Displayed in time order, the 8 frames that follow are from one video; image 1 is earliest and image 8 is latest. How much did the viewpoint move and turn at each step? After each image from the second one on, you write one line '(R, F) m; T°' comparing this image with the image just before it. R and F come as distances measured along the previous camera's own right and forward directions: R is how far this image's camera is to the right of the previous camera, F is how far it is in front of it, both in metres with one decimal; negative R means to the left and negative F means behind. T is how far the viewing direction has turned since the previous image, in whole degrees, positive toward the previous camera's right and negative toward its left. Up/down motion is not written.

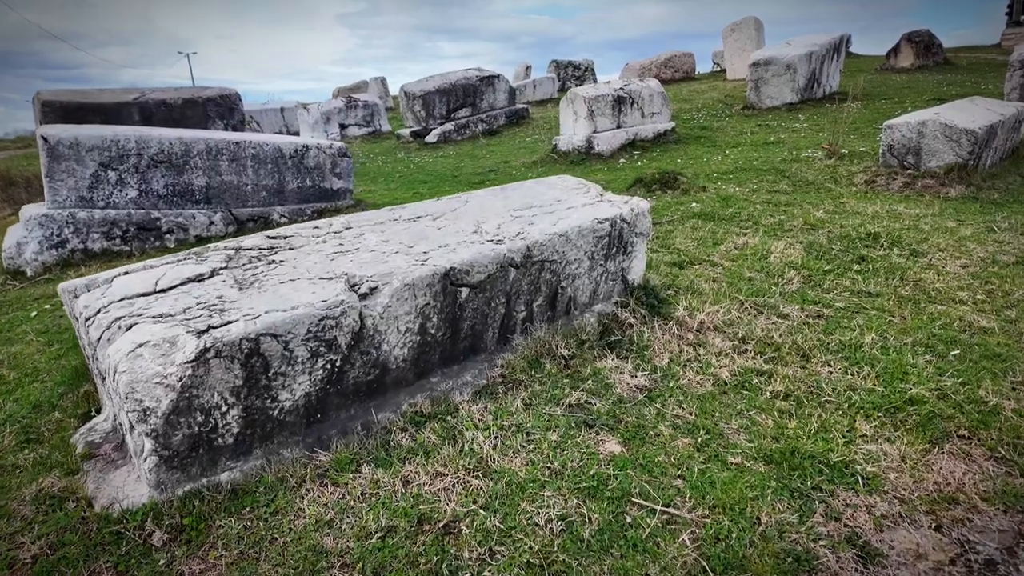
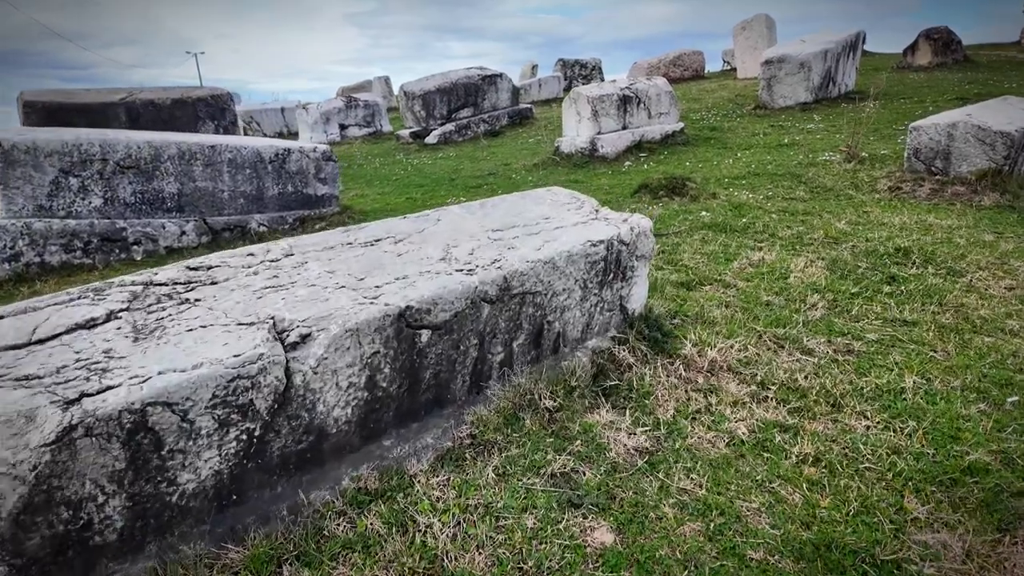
(+0.1, +0.4) m; -1°
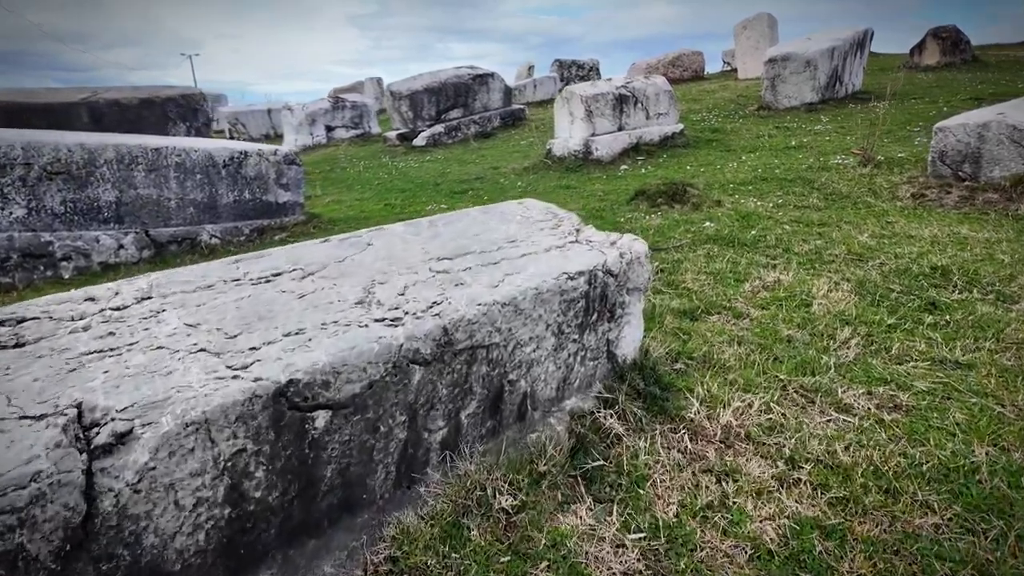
(+0.2, +0.6) m; 0°
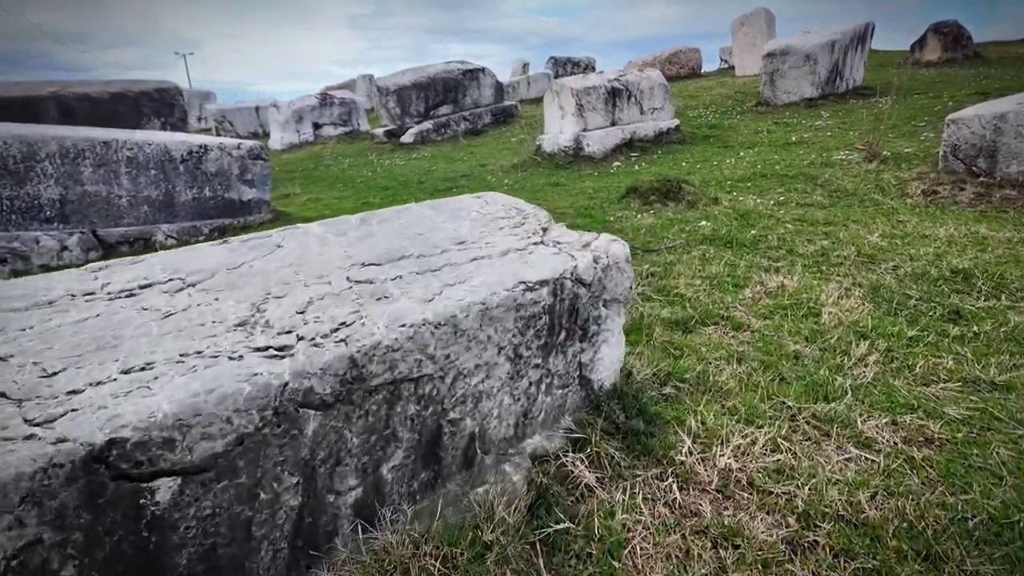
(+0.1, +0.4) m; 0°
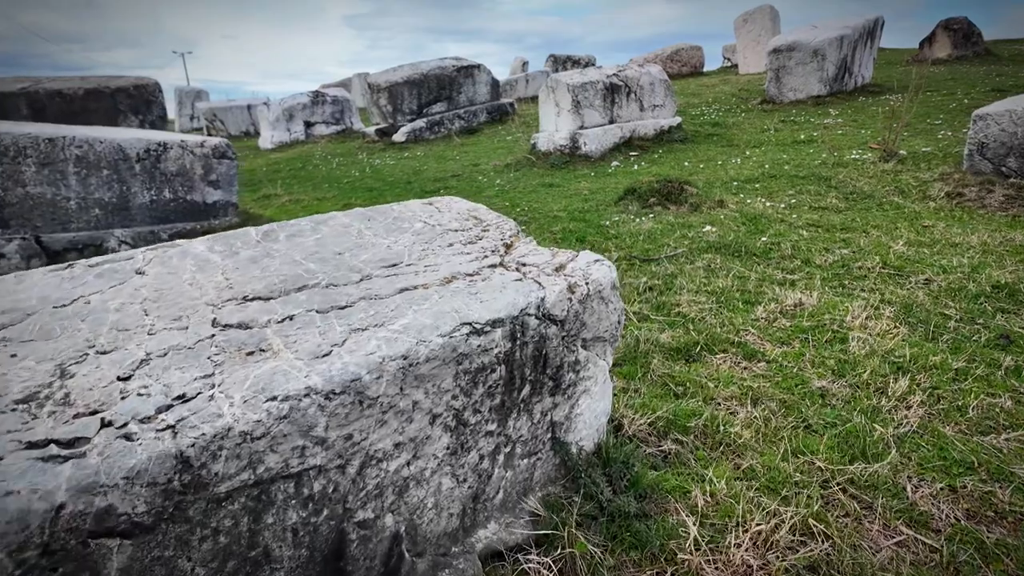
(+0.1, +0.4) m; 0°
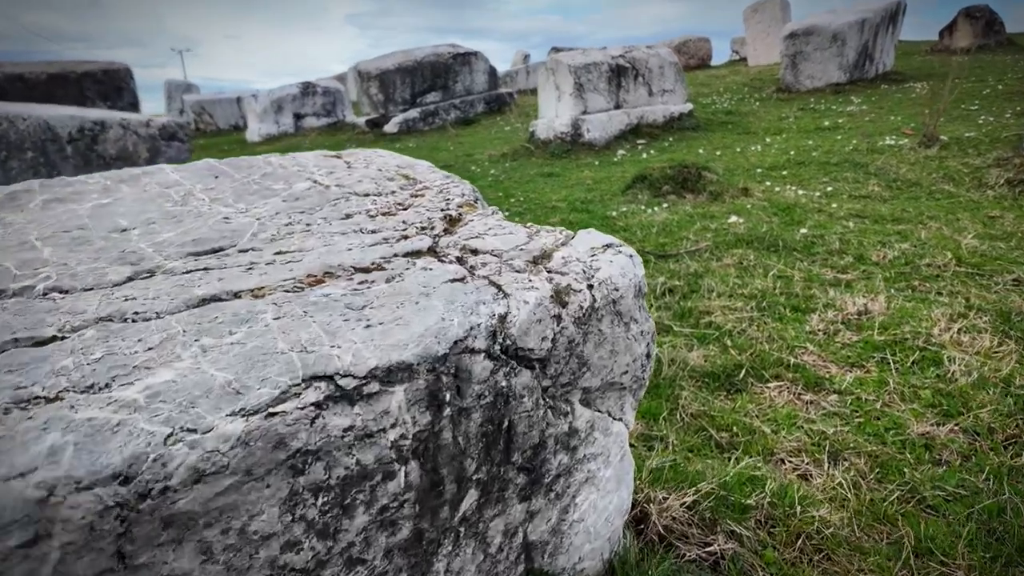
(+0.1, +0.6) m; 0°
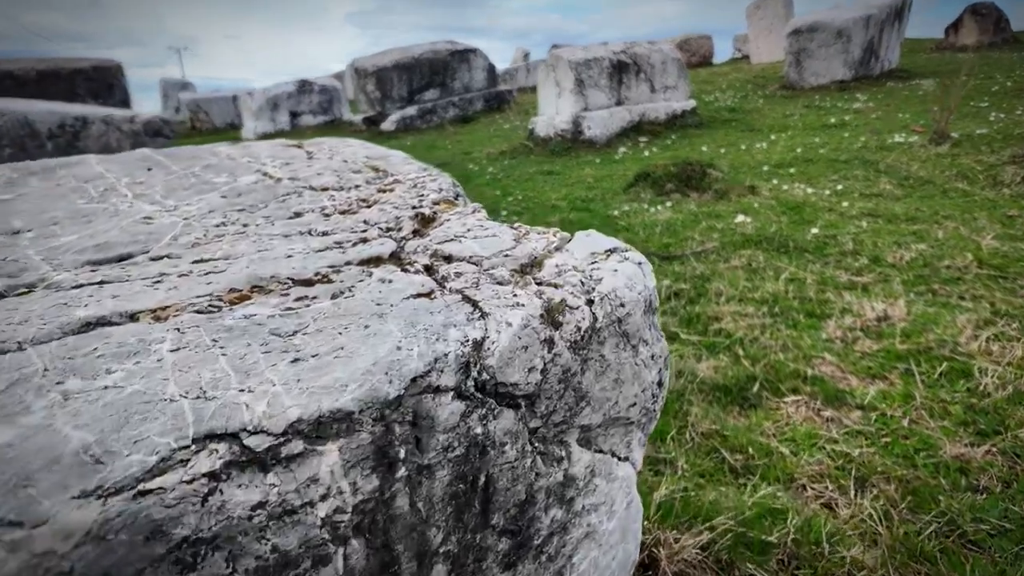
(0.0, +0.1) m; 0°
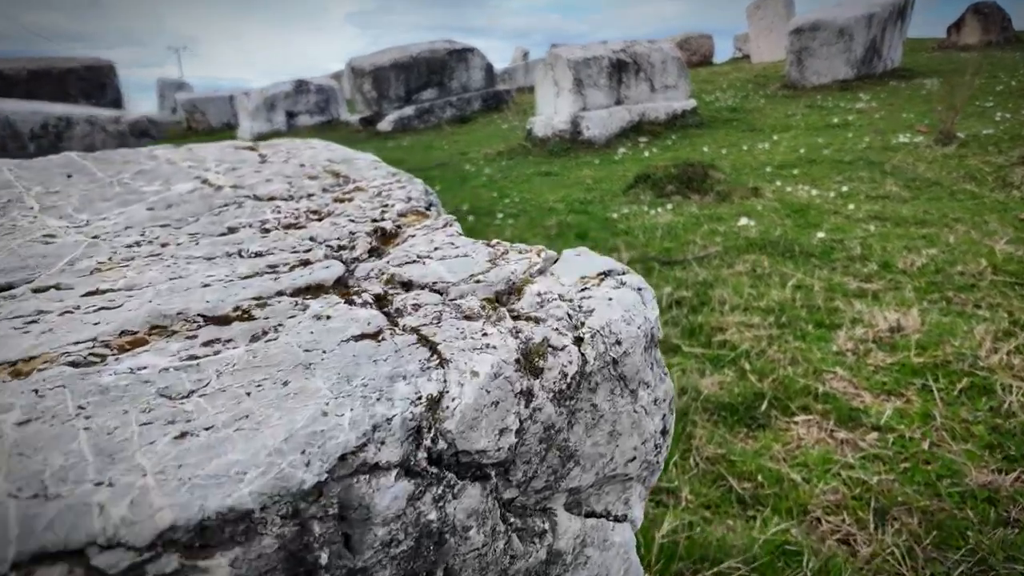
(0.0, +0.1) m; 0°
